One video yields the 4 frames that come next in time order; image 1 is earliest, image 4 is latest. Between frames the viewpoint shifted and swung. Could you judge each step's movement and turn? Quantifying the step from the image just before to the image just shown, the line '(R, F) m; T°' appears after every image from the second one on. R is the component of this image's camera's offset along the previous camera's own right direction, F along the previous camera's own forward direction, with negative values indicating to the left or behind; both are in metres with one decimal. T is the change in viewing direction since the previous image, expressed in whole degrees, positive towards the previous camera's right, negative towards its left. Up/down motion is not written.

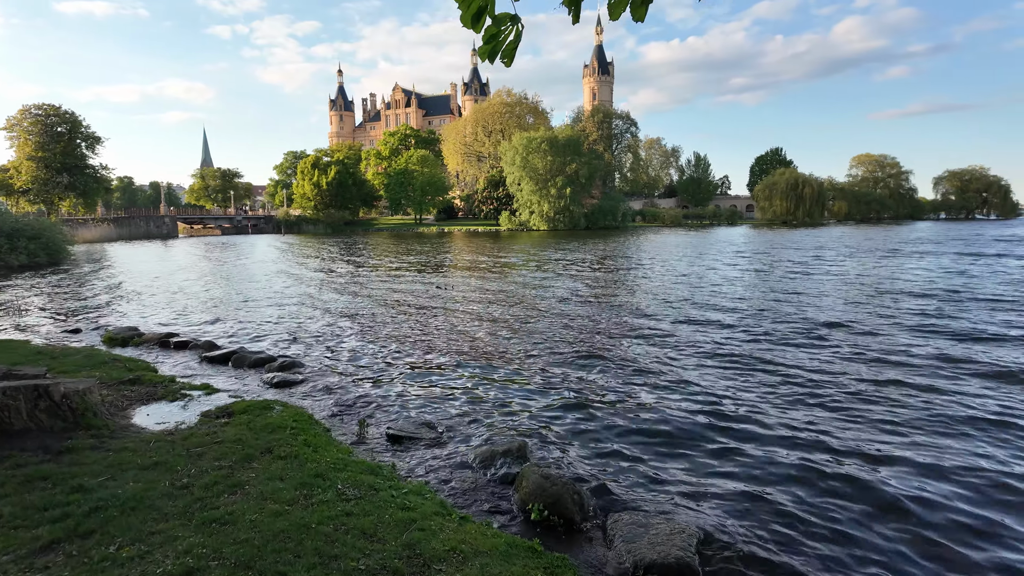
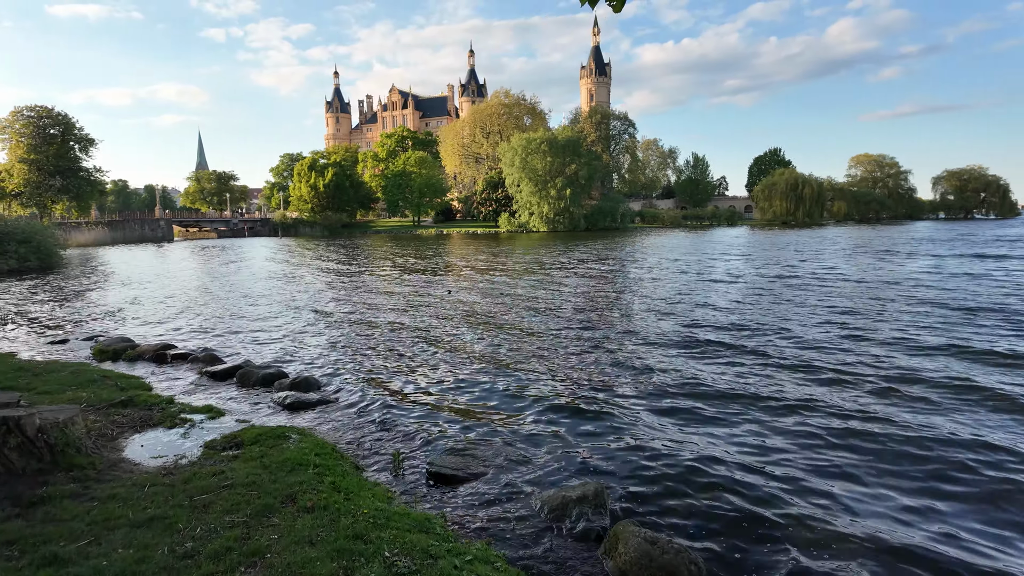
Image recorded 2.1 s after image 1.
(-0.8, +1.2) m; 0°
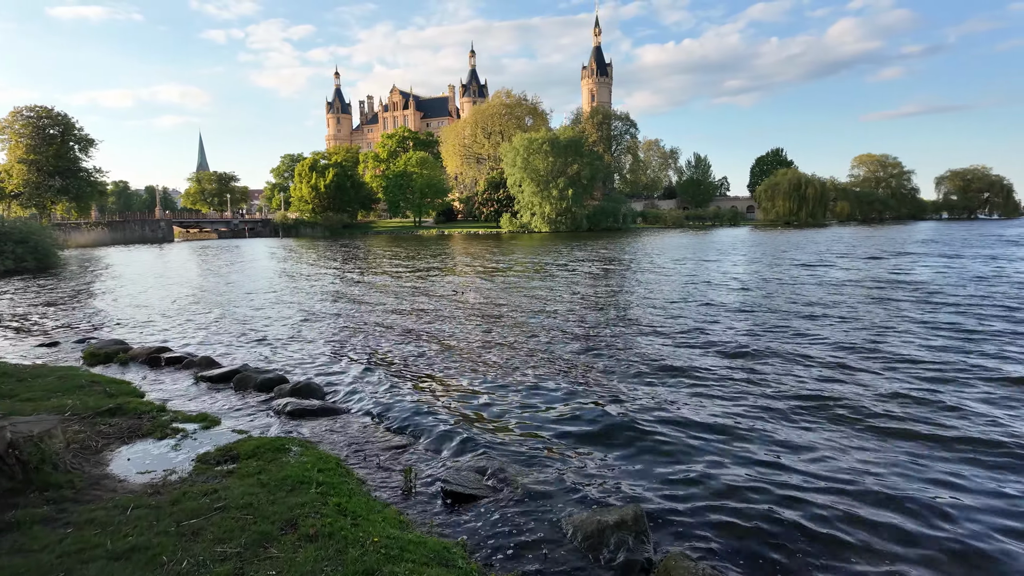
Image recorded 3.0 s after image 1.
(-0.2, +0.6) m; 0°
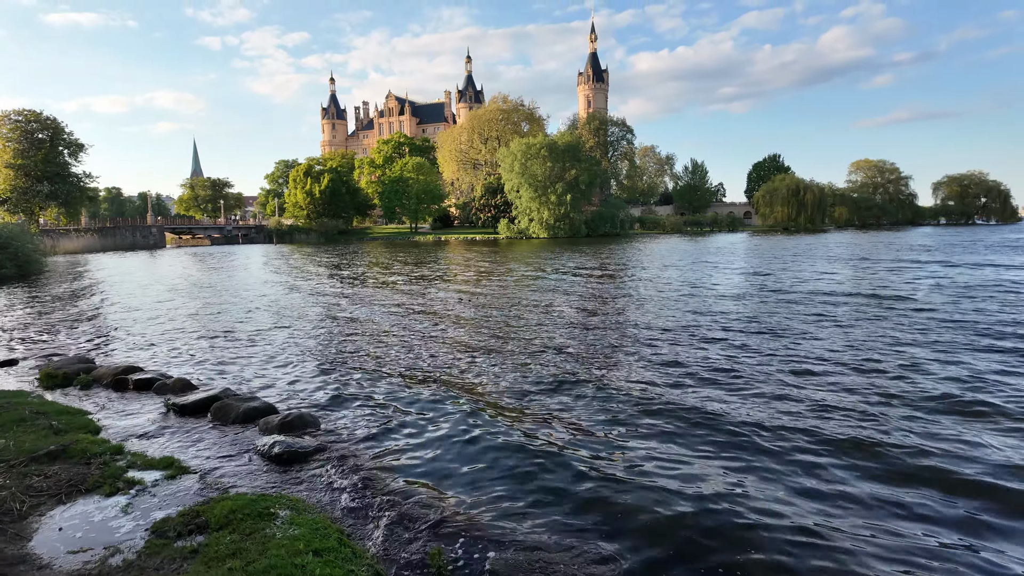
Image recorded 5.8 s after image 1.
(-0.6, +1.6) m; 0°
